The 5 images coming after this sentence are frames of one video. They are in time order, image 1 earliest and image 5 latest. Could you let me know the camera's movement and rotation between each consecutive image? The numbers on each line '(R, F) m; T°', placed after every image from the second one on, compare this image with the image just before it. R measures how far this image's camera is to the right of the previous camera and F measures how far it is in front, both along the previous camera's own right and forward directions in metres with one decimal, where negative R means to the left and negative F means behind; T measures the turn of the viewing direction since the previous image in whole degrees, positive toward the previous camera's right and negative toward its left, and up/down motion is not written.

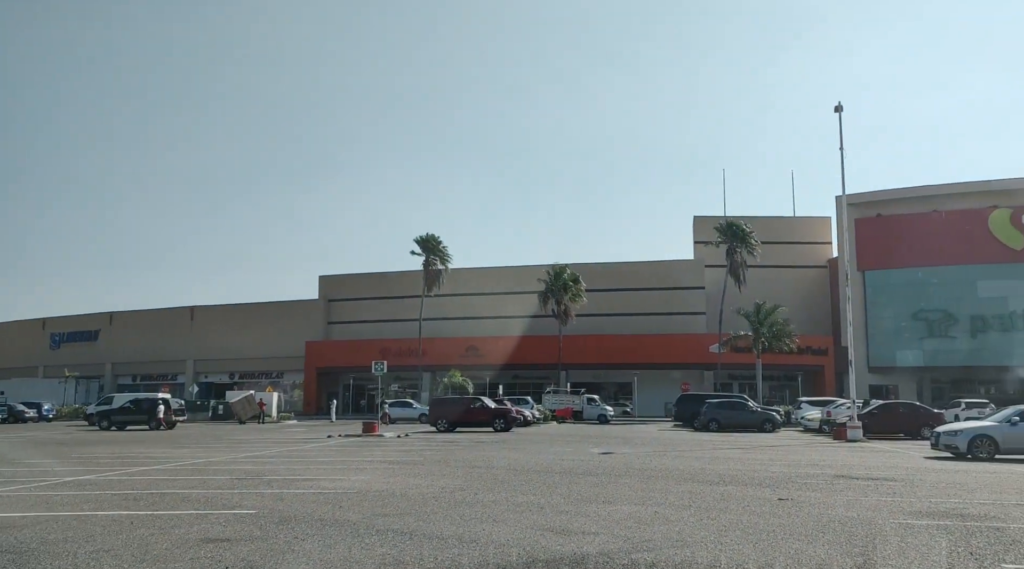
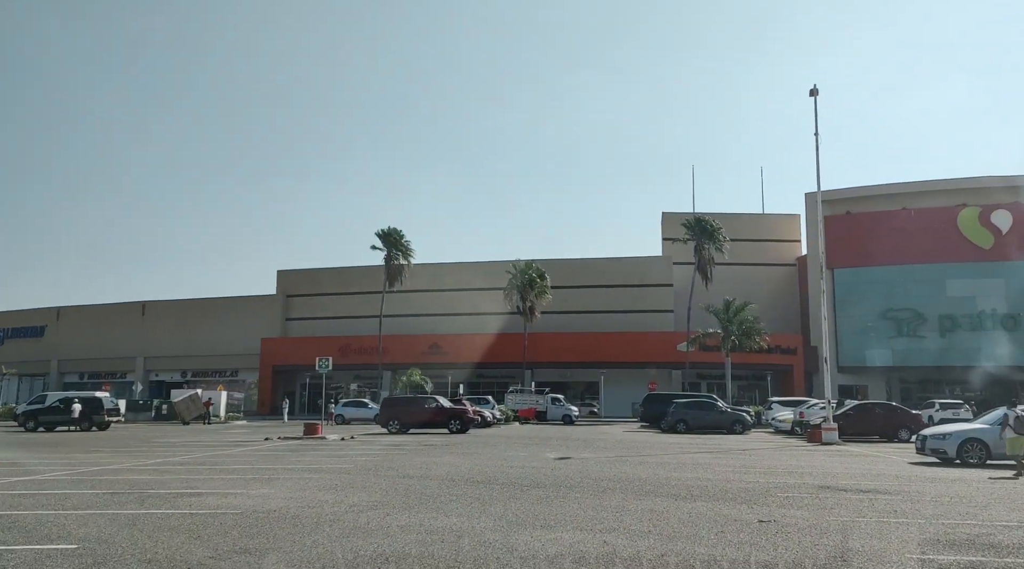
(+0.5, +2.1) m; +2°
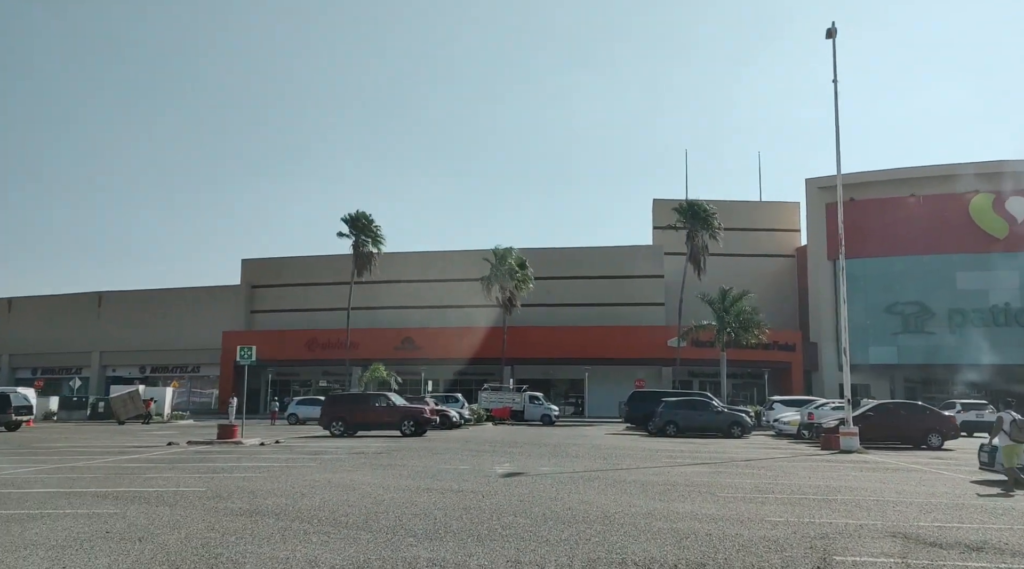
(+1.0, +4.7) m; +1°
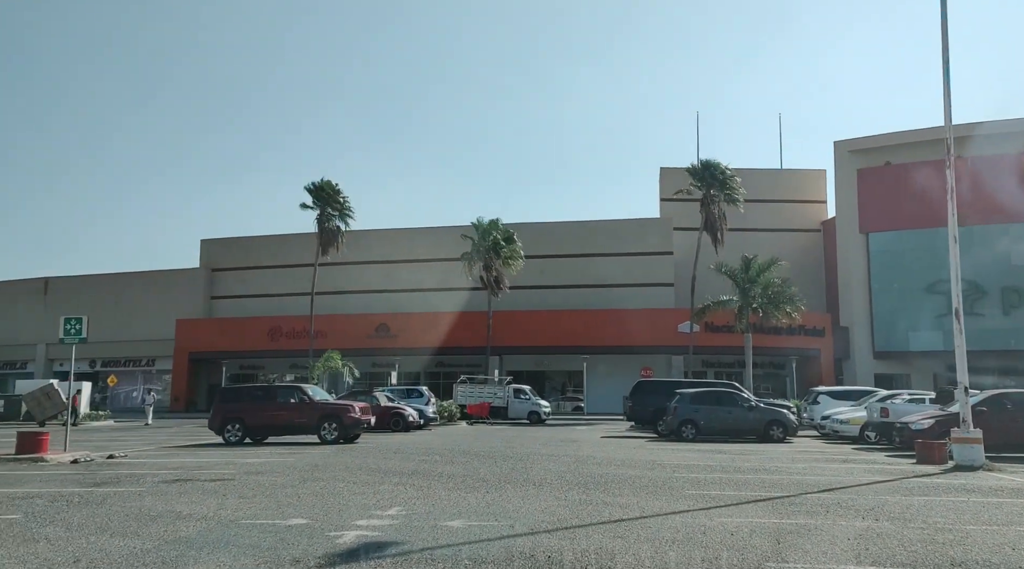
(+1.2, +7.7) m; 0°
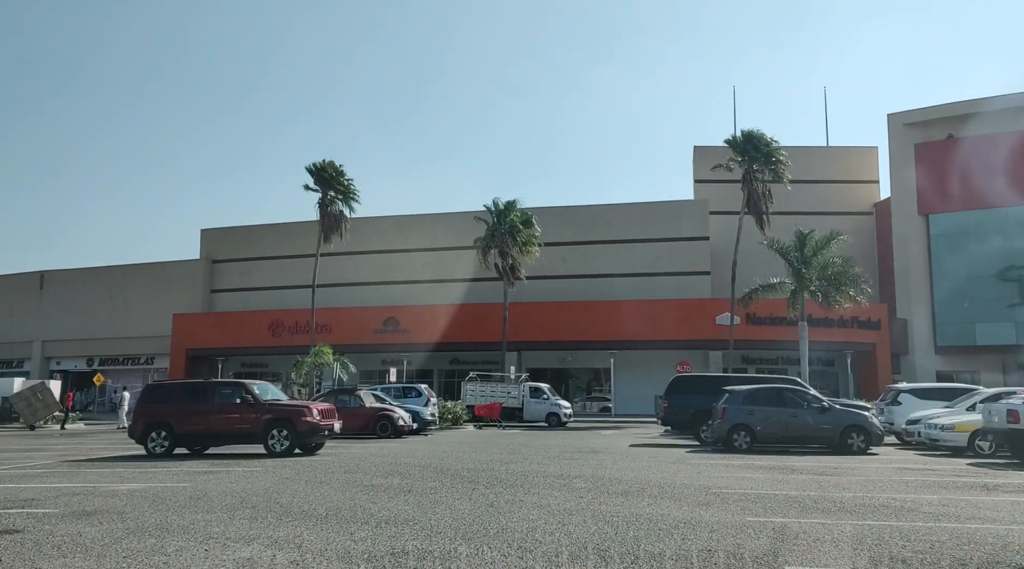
(+0.6, +4.8) m; -2°
